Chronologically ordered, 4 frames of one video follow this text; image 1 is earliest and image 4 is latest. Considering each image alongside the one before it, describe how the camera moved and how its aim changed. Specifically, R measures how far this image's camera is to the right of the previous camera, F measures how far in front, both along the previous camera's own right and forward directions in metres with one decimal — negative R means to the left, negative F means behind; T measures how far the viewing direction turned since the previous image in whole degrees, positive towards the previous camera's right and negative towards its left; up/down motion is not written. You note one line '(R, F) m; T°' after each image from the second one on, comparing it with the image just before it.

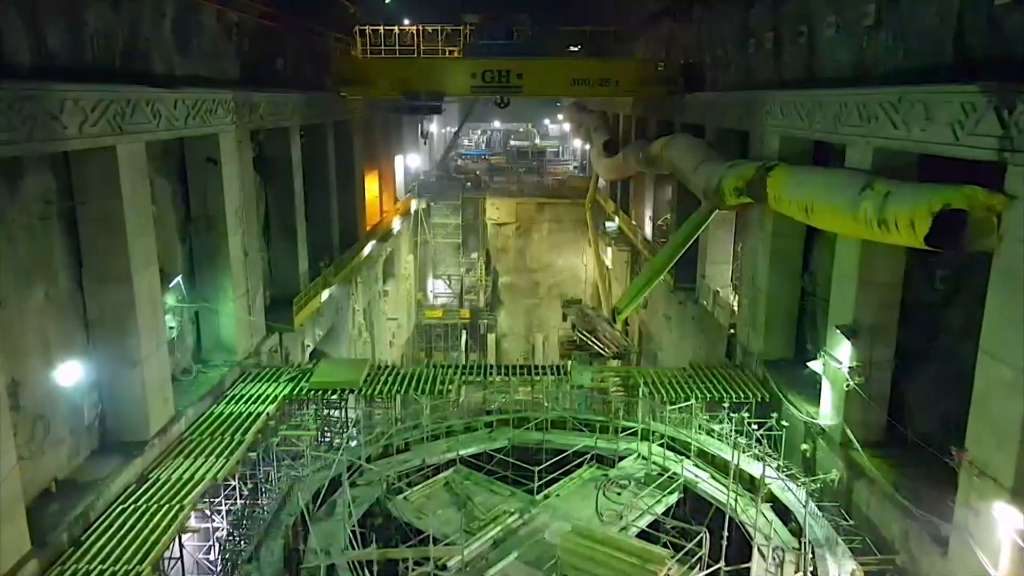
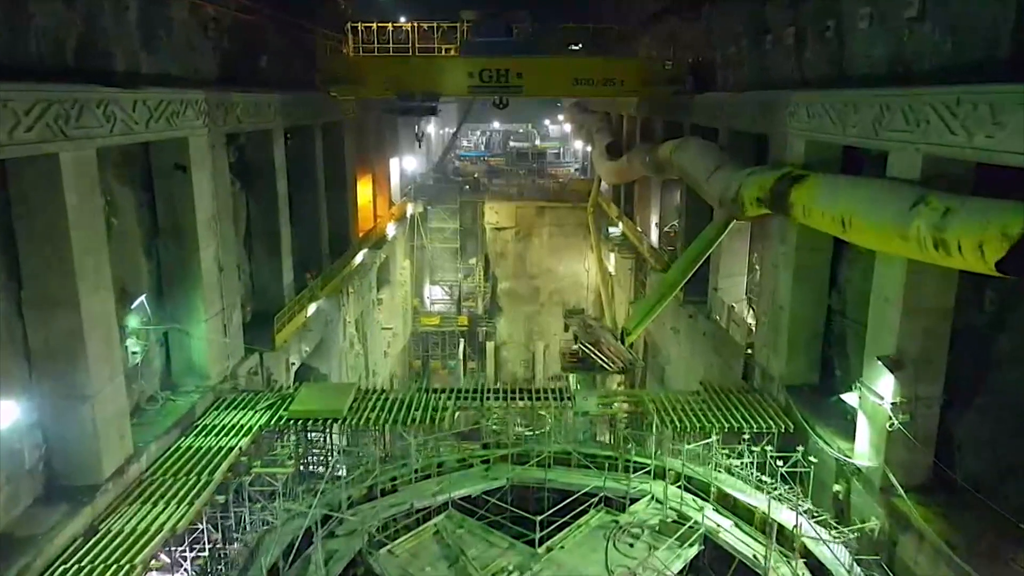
(0.0, +1.2) m; 0°
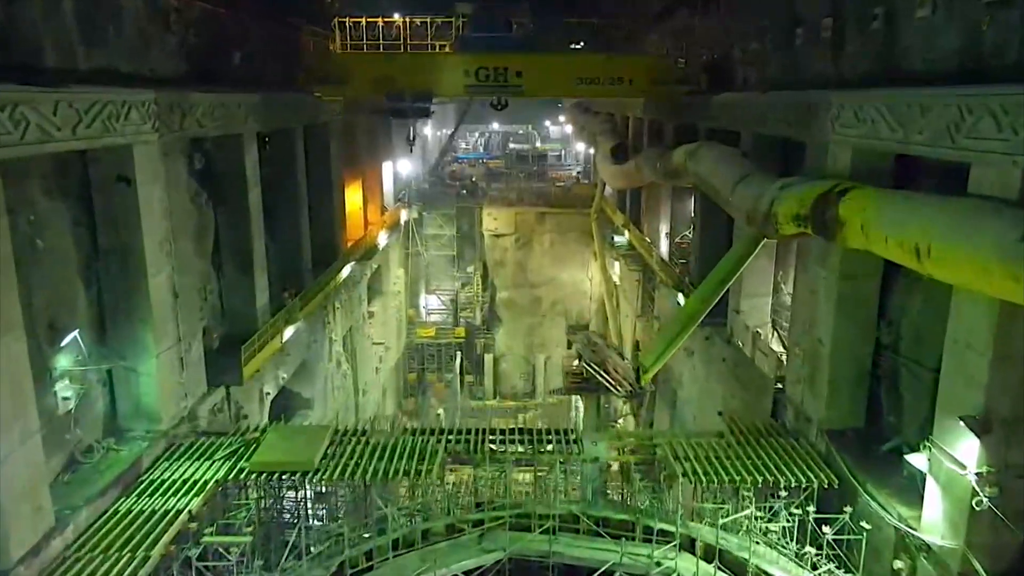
(0.0, +1.7) m; 0°
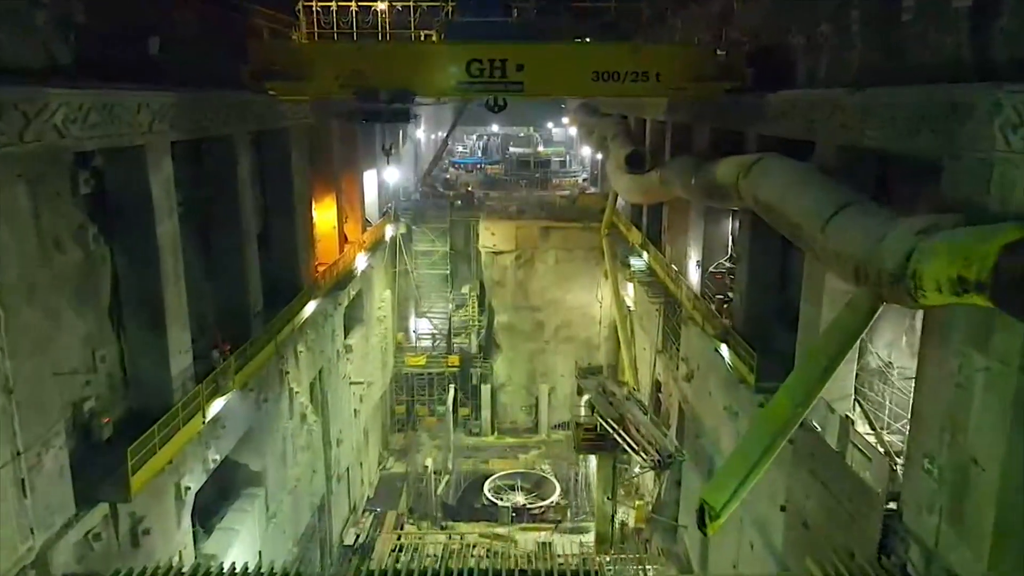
(0.0, +3.8) m; 0°
